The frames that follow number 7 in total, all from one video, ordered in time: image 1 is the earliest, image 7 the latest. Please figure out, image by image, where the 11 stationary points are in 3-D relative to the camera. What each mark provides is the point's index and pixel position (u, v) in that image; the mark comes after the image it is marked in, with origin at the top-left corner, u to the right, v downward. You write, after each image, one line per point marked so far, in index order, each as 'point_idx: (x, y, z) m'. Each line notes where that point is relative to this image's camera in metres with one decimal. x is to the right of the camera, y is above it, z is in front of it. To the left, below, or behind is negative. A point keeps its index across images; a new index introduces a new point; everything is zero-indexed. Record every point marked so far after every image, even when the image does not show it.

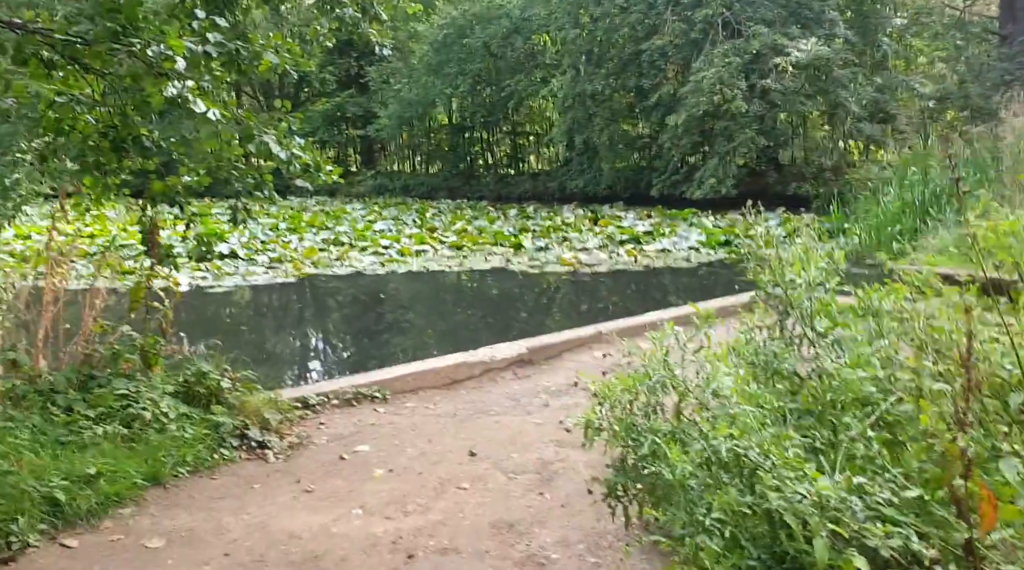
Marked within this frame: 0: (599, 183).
0: (+1.3, +1.6, +13.5) m
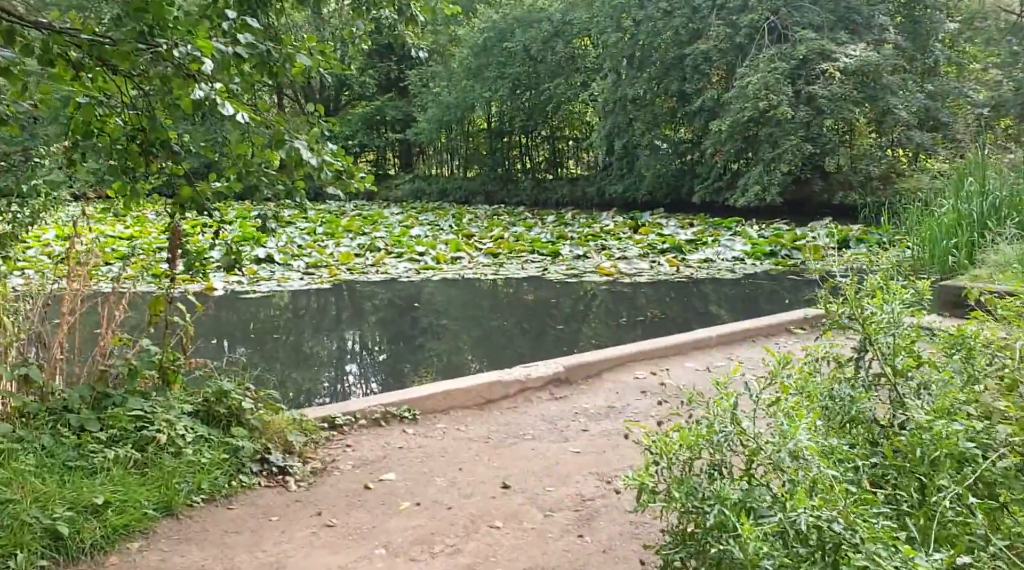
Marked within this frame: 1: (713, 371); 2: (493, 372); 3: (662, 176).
0: (+1.9, +1.5, +13.3) m
1: (+0.8, -0.3, +3.3) m
2: (-0.1, -0.3, +3.0) m
3: (+2.2, +1.6, +12.9) m
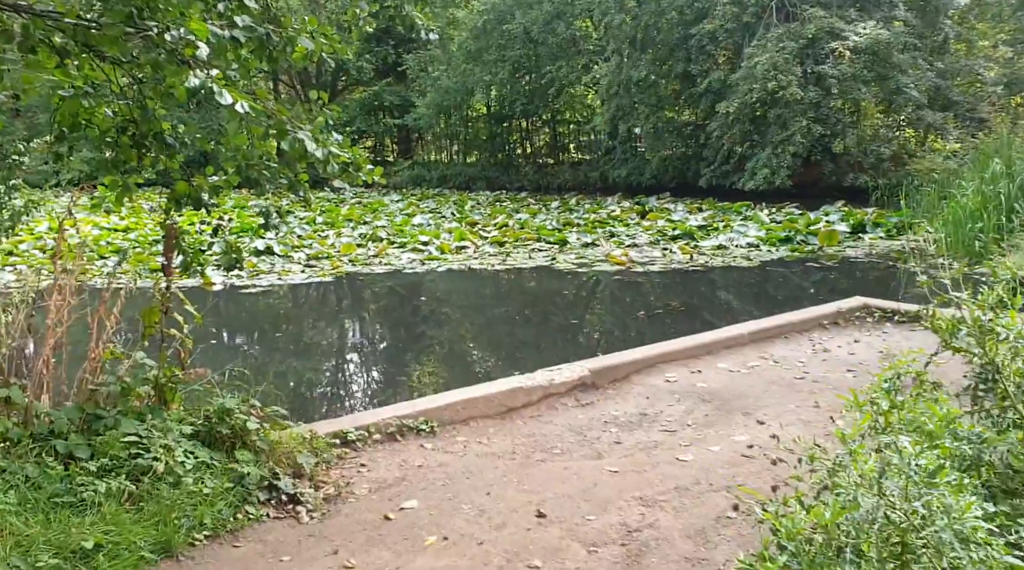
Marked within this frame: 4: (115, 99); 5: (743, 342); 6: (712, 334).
0: (+2.0, +1.7, +13.1) m
1: (+0.8, -0.3, +3.1) m
2: (0.0, -0.3, +2.8) m
3: (+2.2, +1.8, +12.6) m
4: (-1.3, +0.6, +2.9) m
5: (+0.9, -0.2, +3.5) m
6: (+0.8, -0.2, +3.4) m
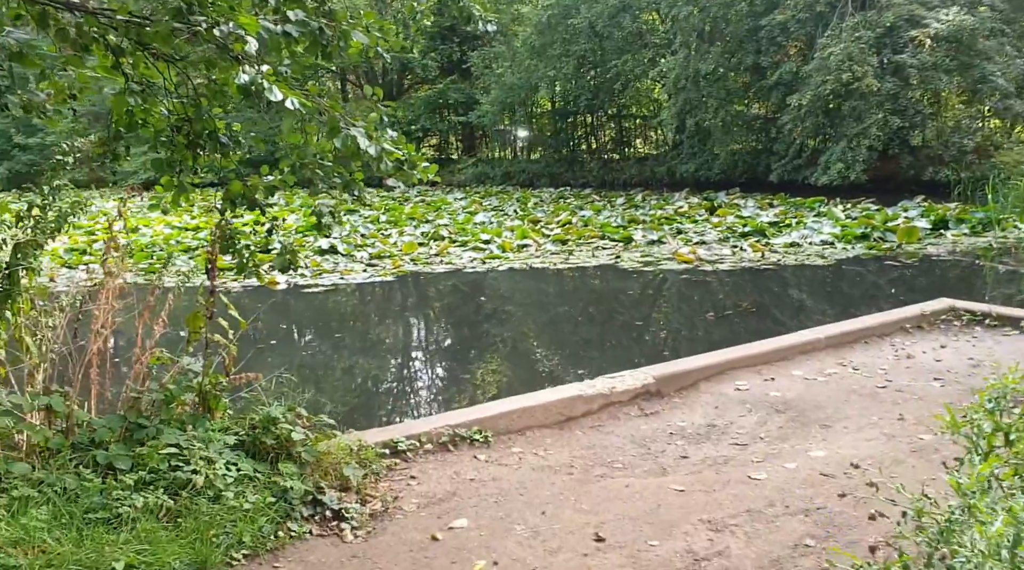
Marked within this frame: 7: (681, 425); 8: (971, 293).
0: (+2.9, +1.7, +12.8) m
1: (+1.0, -0.3, +2.9) m
2: (+0.2, -0.3, +2.7) m
3: (+3.1, +1.8, +12.3) m
4: (-1.1, +0.6, +2.9) m
5: (+1.1, -0.2, +3.2) m
6: (+1.0, -0.2, +3.2) m
7: (+0.5, -0.4, +2.6) m
8: (+3.1, -0.1, +6.0) m
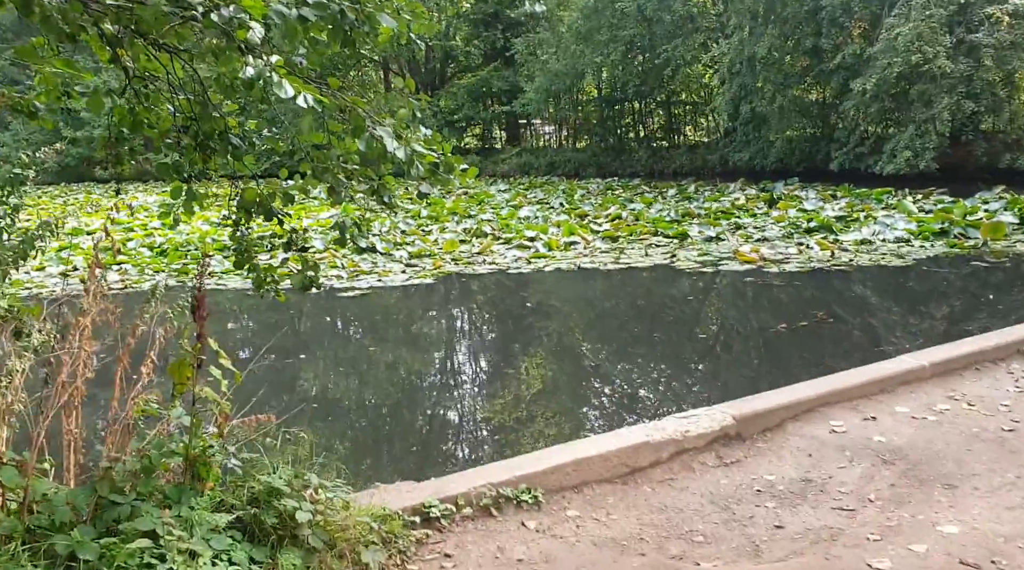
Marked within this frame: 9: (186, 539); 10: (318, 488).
0: (+3.5, +1.8, +12.2) m
1: (+1.2, -0.4, +2.5) m
2: (+0.3, -0.4, +2.3) m
3: (+3.8, +1.9, +11.7) m
4: (-1.0, +0.5, +2.5) m
5: (+1.3, -0.3, +2.8) m
6: (+1.2, -0.3, +2.8) m
7: (+0.6, -0.5, +2.2) m
8: (+3.4, -0.1, +5.4) m
9: (-0.6, -0.4, +1.6) m
10: (-0.4, -0.4, +1.9) m
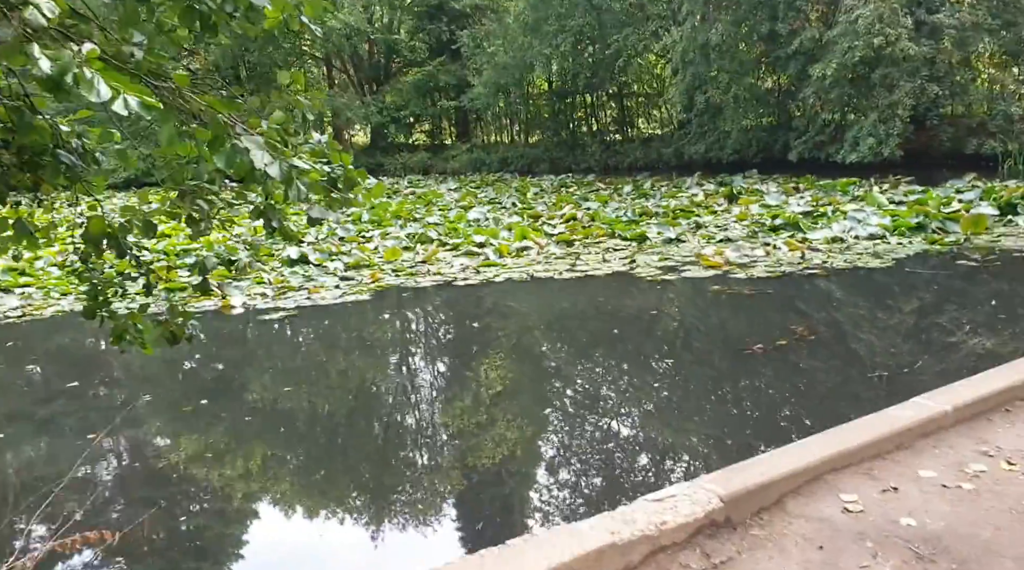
0: (+2.8, +1.8, +11.7) m
1: (+1.0, -0.5, +1.9) m
2: (+0.2, -0.5, +1.7) m
3: (+3.1, +2.0, +11.3) m
4: (-1.2, +0.4, +1.9) m
5: (+1.1, -0.4, +2.3) m
6: (+1.0, -0.3, +2.2) m
7: (+0.5, -0.6, +1.6) m
8: (+3.1, -0.1, +5.0) m
9: (-0.7, -0.6, +1.0) m
10: (-0.5, -0.5, +1.3) m
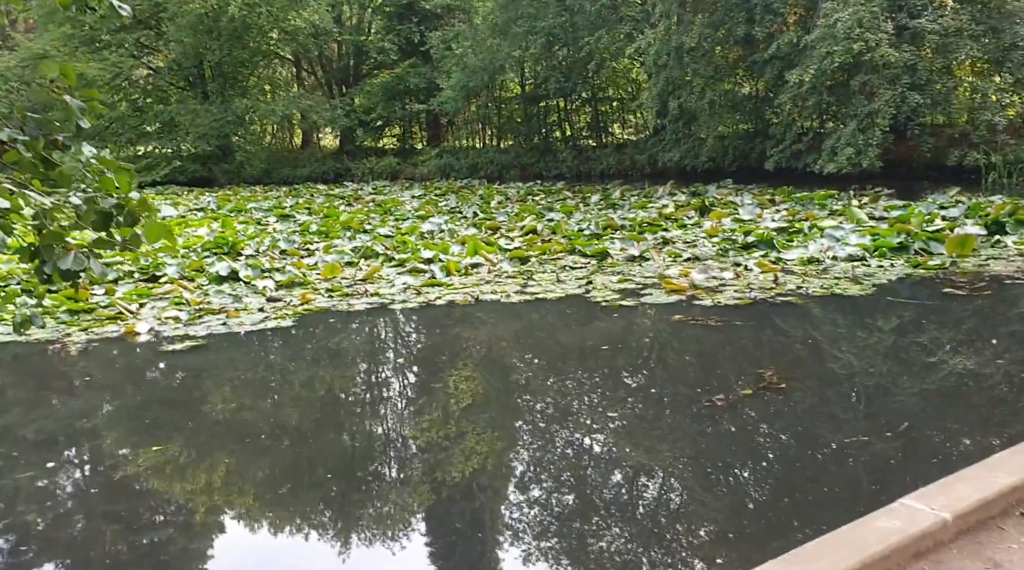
0: (+2.4, +1.6, +11.2) m
1: (+0.8, -0.6, +1.4) m
2: (-0.1, -0.6, +1.2) m
3: (+2.6, +1.8, +10.8) m
4: (-1.4, +0.3, +1.3) m
5: (+0.8, -0.5, +1.7) m
6: (+0.7, -0.5, +1.7) m
7: (+0.2, -0.7, +1.1) m
8: (+2.8, -0.2, +4.5) m
9: (-1.0, -0.7, +0.5) m
10: (-0.8, -0.7, +0.7) m
